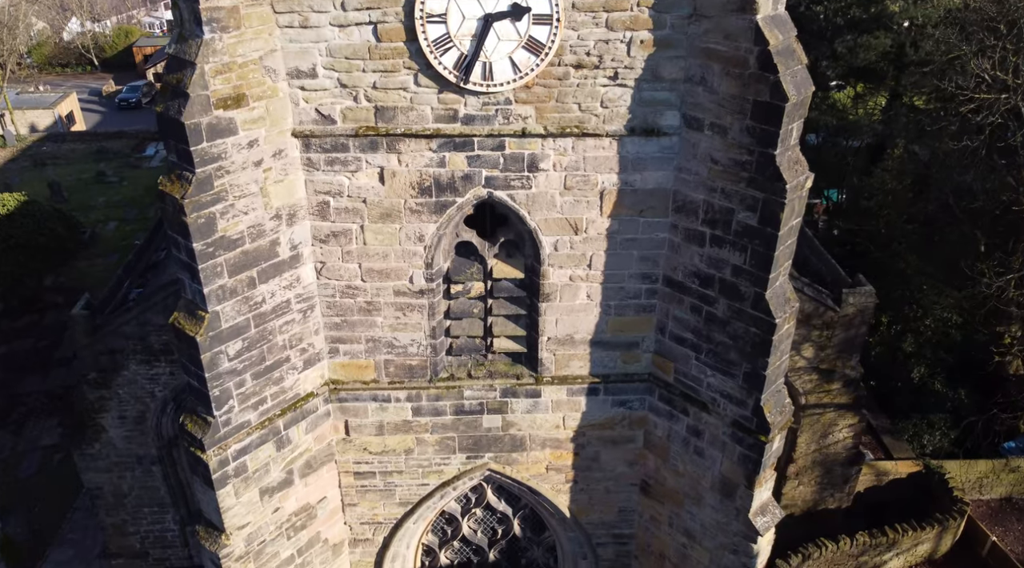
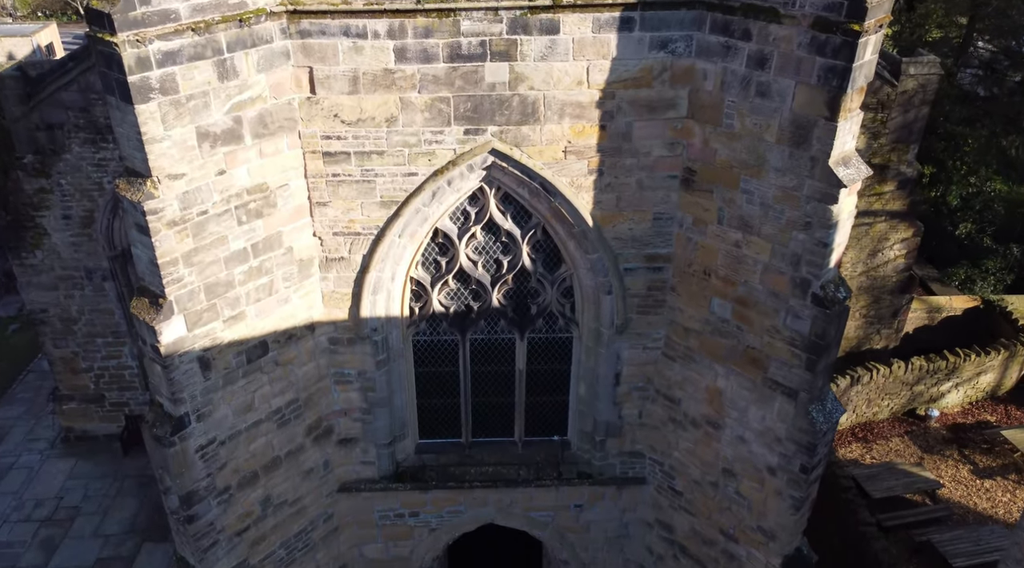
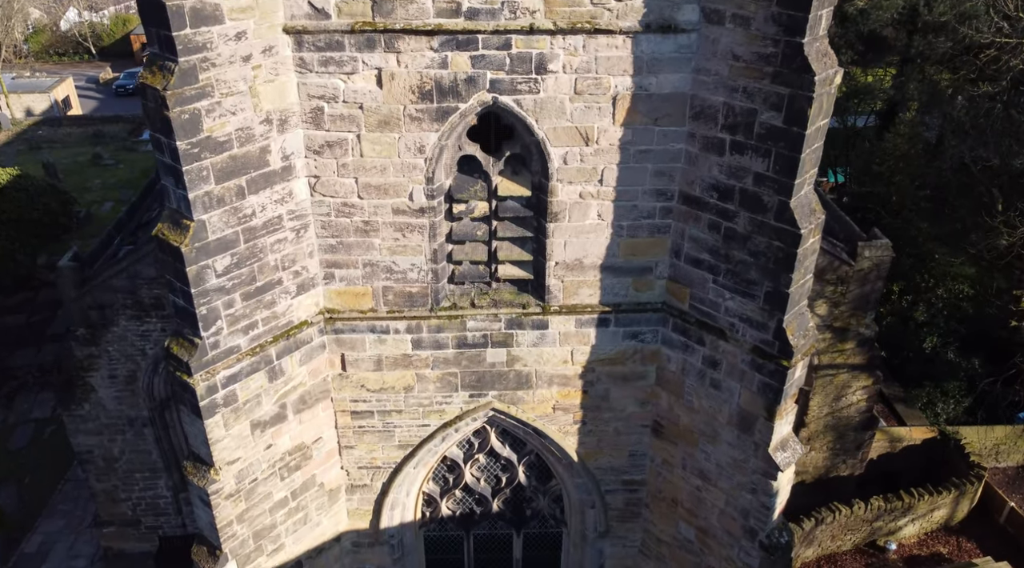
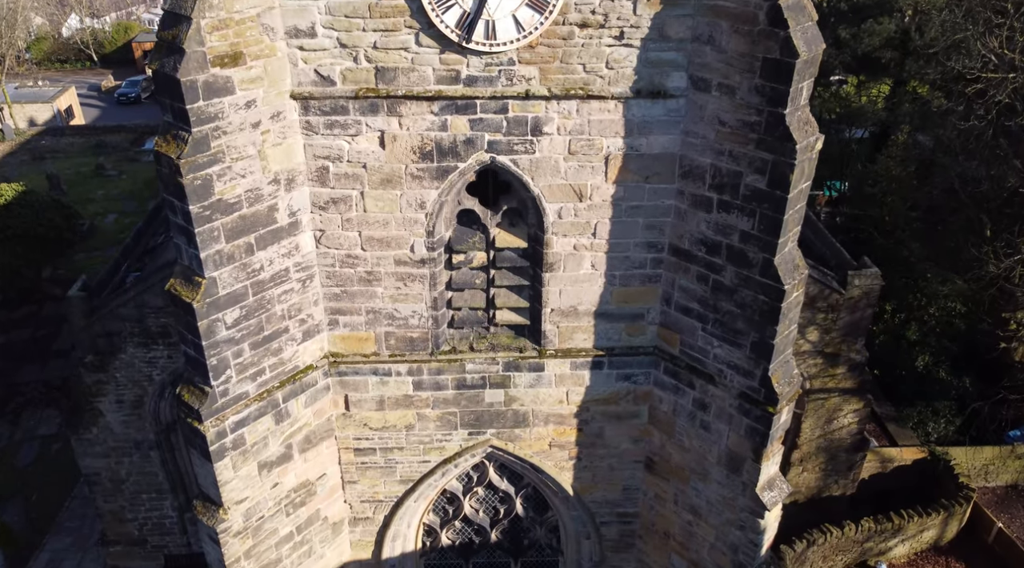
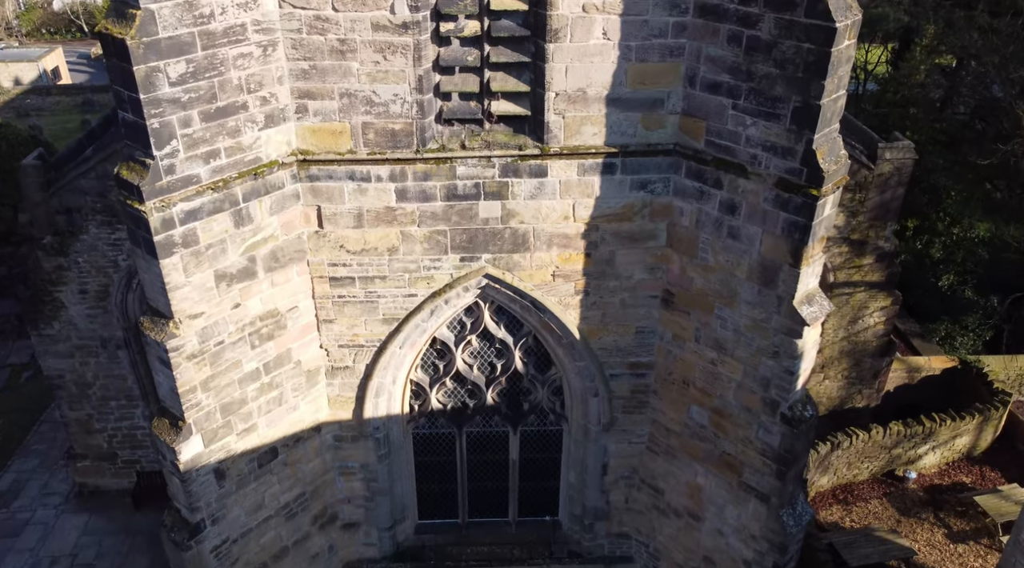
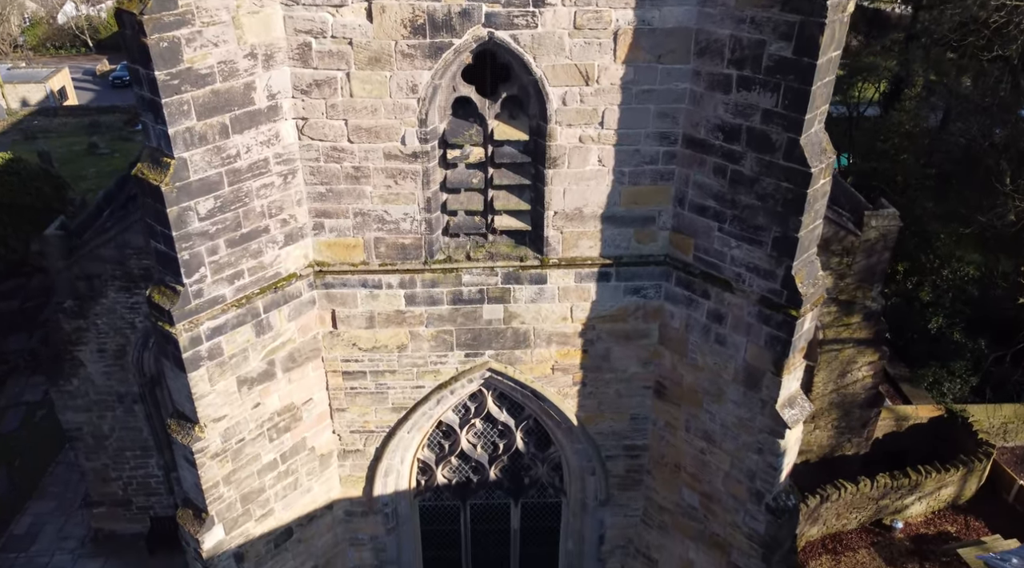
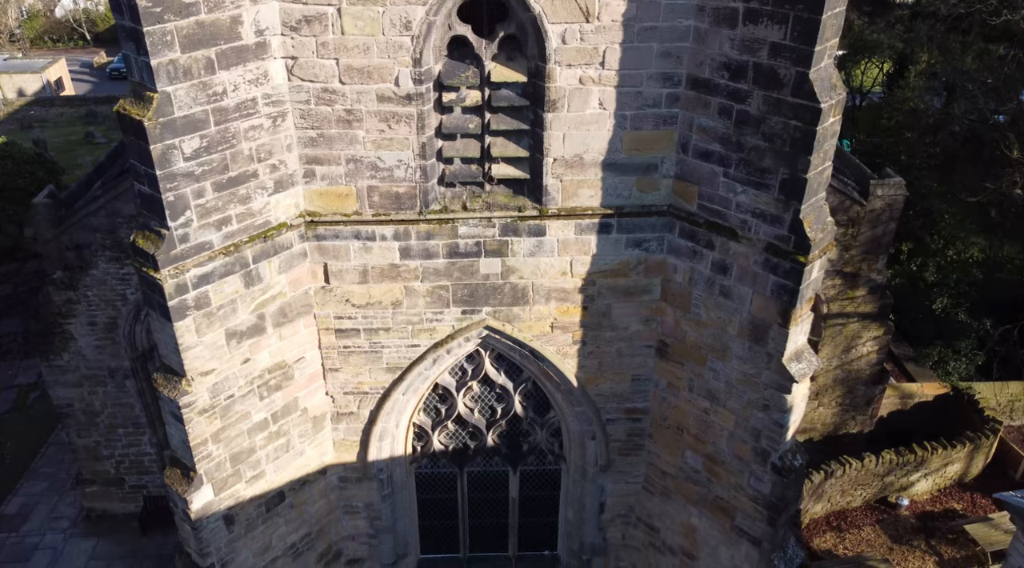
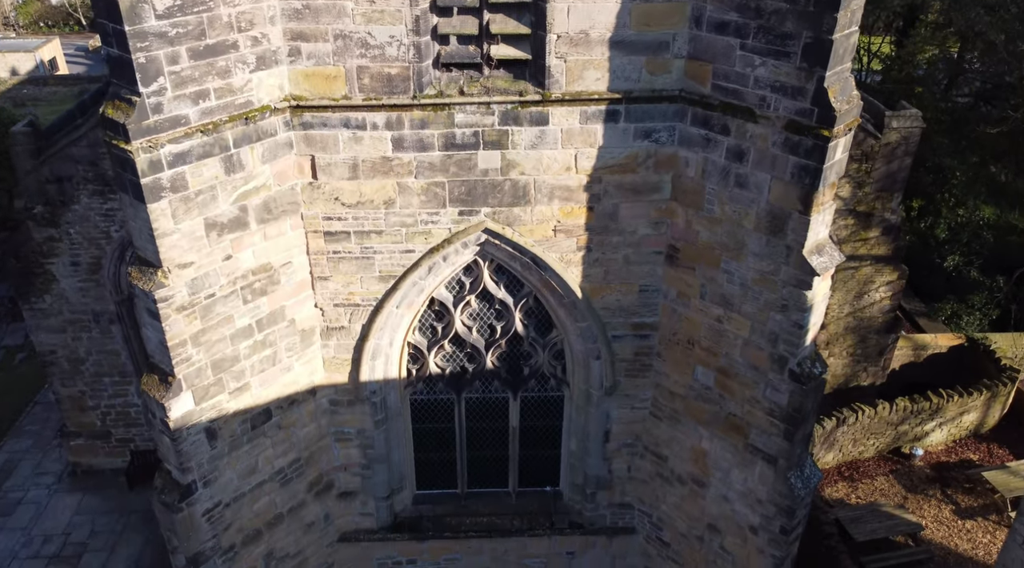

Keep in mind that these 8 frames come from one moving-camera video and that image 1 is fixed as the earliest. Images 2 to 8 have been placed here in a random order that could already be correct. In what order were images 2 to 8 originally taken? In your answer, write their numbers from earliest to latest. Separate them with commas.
4, 3, 6, 7, 5, 8, 2
